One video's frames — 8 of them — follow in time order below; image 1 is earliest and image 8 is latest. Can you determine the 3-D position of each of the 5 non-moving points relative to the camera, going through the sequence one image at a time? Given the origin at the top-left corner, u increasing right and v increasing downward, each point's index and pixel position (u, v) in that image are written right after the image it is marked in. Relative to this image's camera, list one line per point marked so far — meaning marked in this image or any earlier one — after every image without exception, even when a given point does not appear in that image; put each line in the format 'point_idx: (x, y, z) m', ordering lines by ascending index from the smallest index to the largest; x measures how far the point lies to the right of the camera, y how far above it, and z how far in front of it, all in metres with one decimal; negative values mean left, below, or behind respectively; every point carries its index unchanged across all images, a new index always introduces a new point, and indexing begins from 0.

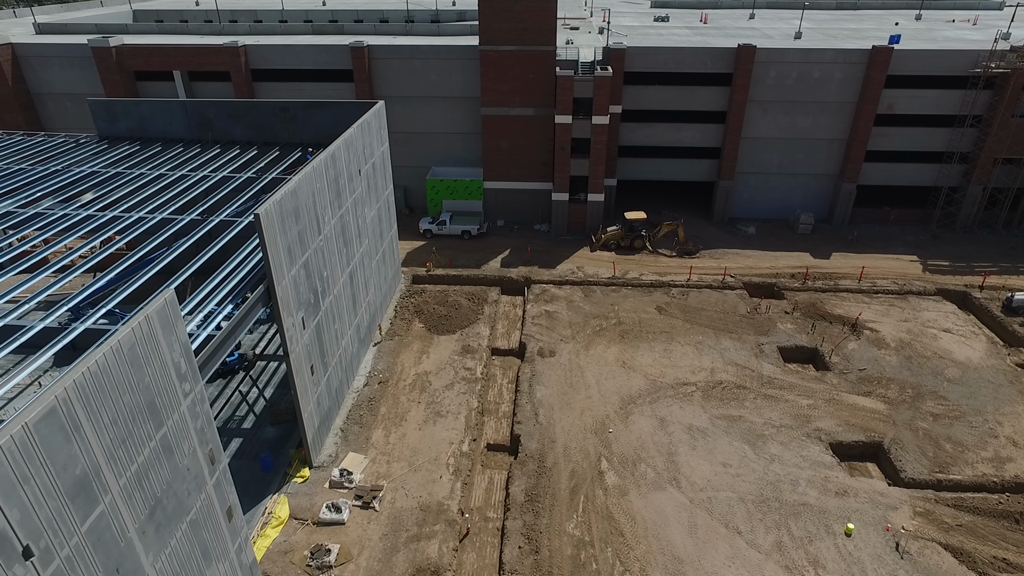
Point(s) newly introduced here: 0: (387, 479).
0: (-3.6, -5.5, +17.8) m
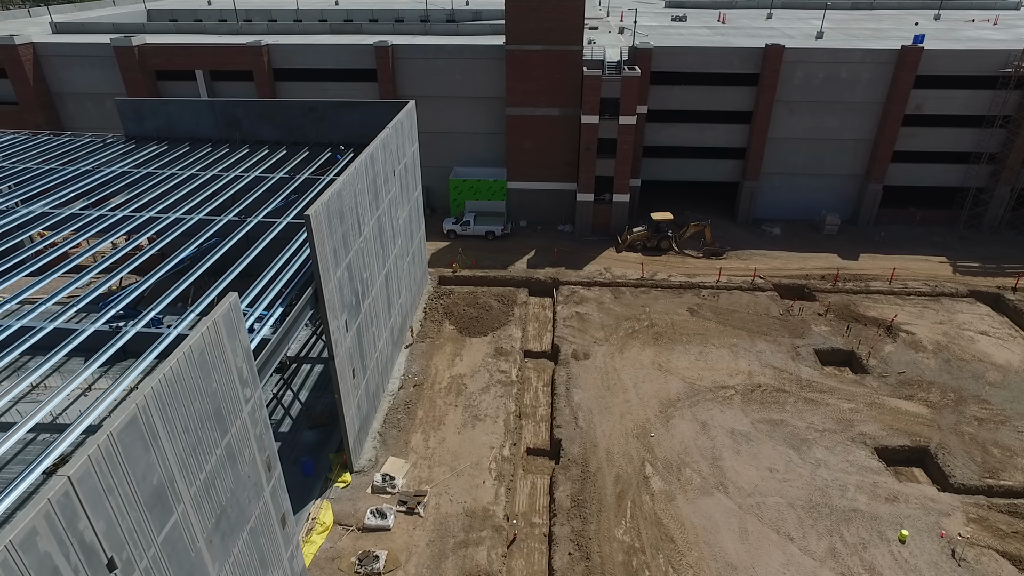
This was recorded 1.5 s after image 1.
0: (-2.3, -5.6, +17.6) m
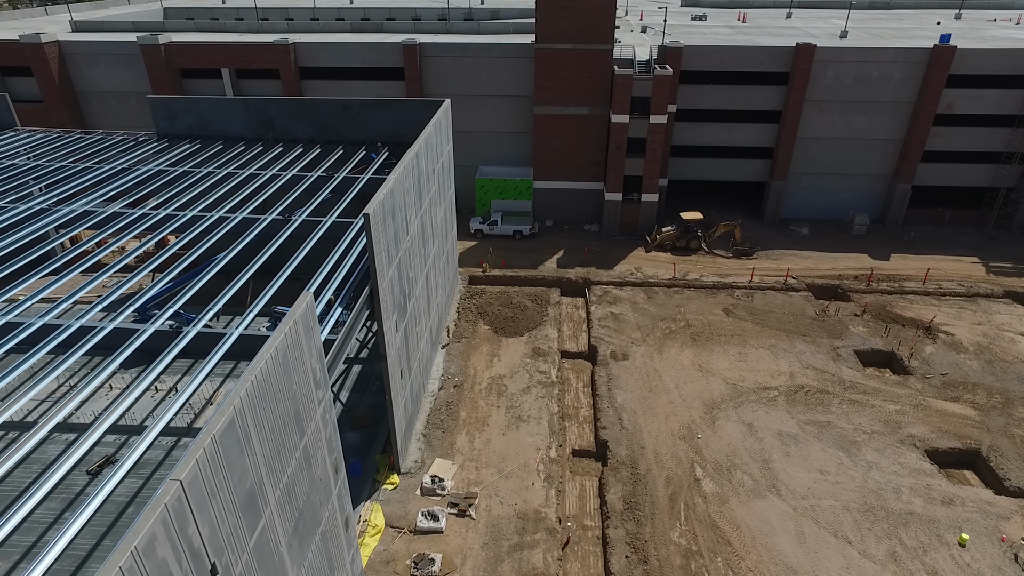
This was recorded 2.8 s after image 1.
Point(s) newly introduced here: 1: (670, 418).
0: (-0.9, -5.6, +17.5) m
1: (+5.1, -4.2, +19.9) m
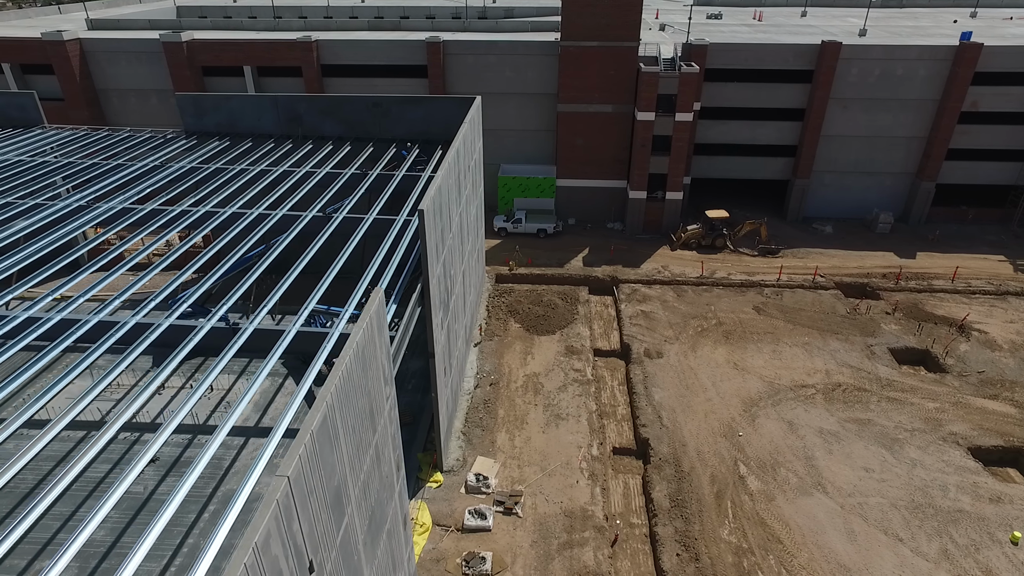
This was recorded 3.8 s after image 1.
0: (+0.3, -5.5, +17.4) m
1: (+6.3, -4.1, +19.8) m
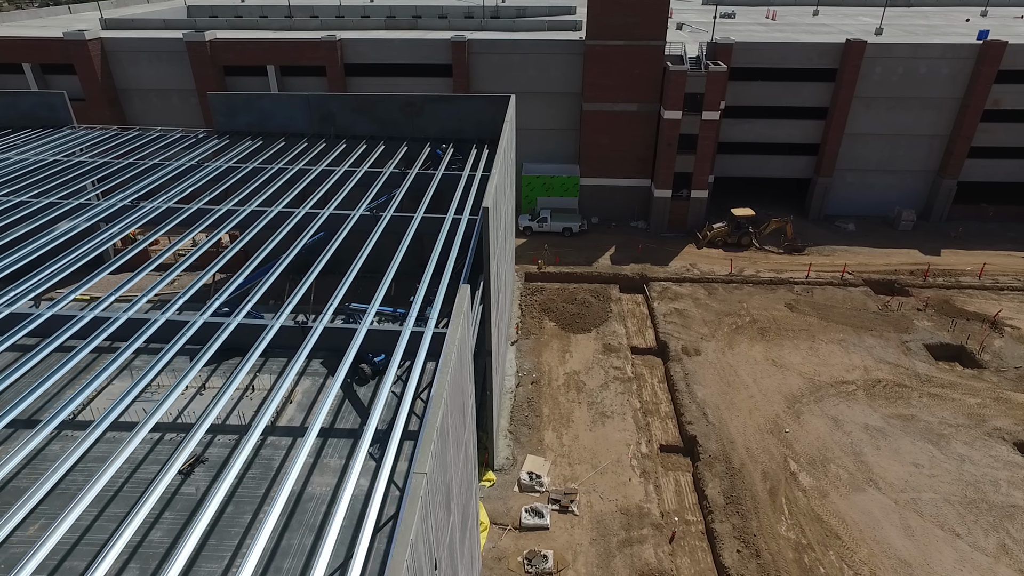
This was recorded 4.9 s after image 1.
0: (+1.8, -5.4, +17.4) m
1: (+7.8, -4.0, +19.8) m
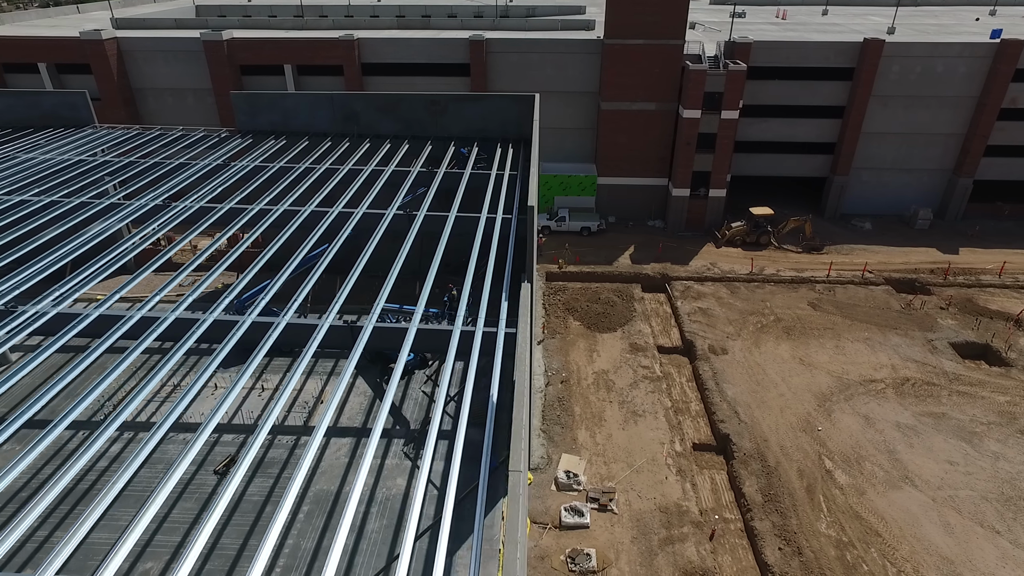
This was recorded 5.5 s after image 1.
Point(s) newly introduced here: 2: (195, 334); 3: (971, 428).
0: (+2.8, -5.4, +17.4) m
1: (+8.8, -4.0, +19.9) m
2: (-6.2, -0.8, +12.2) m
3: (+14.2, -4.3, +19.1) m
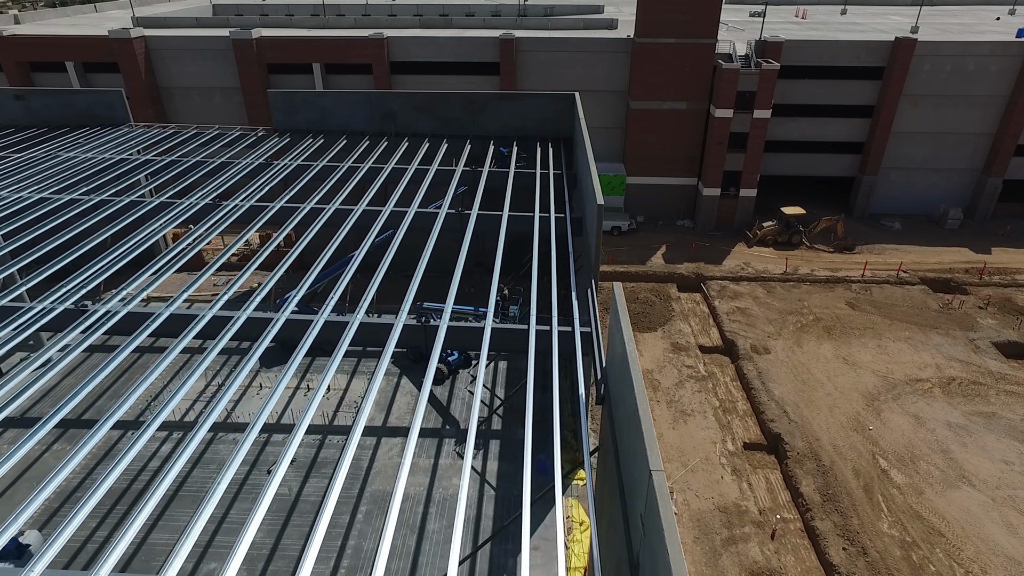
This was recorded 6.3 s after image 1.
0: (+4.4, -5.4, +17.3) m
1: (+10.3, -3.9, +19.8) m
2: (-4.6, -0.8, +12.1) m
3: (+15.8, -4.3, +19.1) m
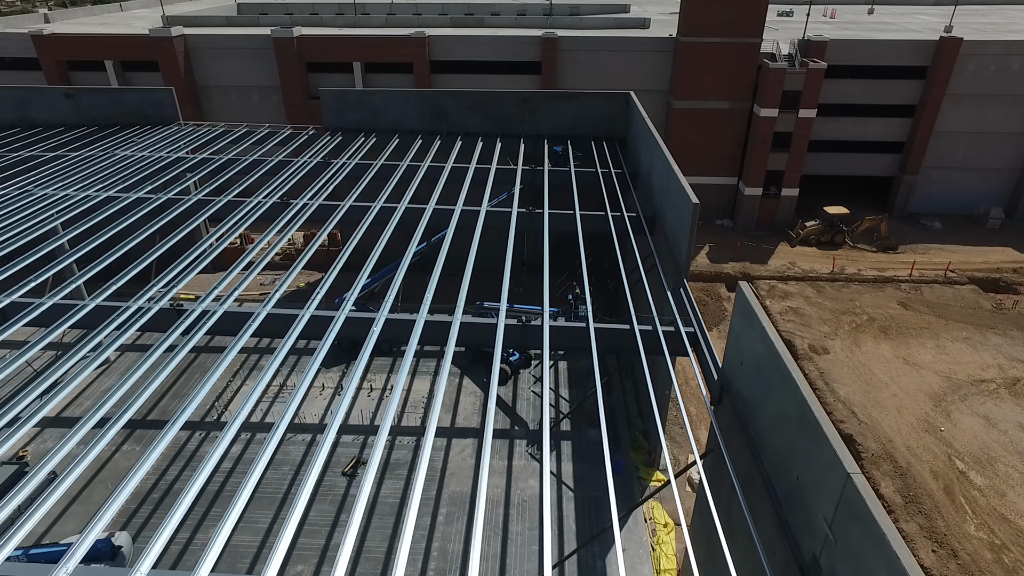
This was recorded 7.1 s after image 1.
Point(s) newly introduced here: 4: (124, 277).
0: (+6.5, -5.4, +17.1) m
1: (+12.4, -4.0, +19.7) m
2: (-2.5, -0.8, +12.0) m
3: (+17.9, -4.3, +18.9) m
4: (-8.9, +0.3, +14.1) m
